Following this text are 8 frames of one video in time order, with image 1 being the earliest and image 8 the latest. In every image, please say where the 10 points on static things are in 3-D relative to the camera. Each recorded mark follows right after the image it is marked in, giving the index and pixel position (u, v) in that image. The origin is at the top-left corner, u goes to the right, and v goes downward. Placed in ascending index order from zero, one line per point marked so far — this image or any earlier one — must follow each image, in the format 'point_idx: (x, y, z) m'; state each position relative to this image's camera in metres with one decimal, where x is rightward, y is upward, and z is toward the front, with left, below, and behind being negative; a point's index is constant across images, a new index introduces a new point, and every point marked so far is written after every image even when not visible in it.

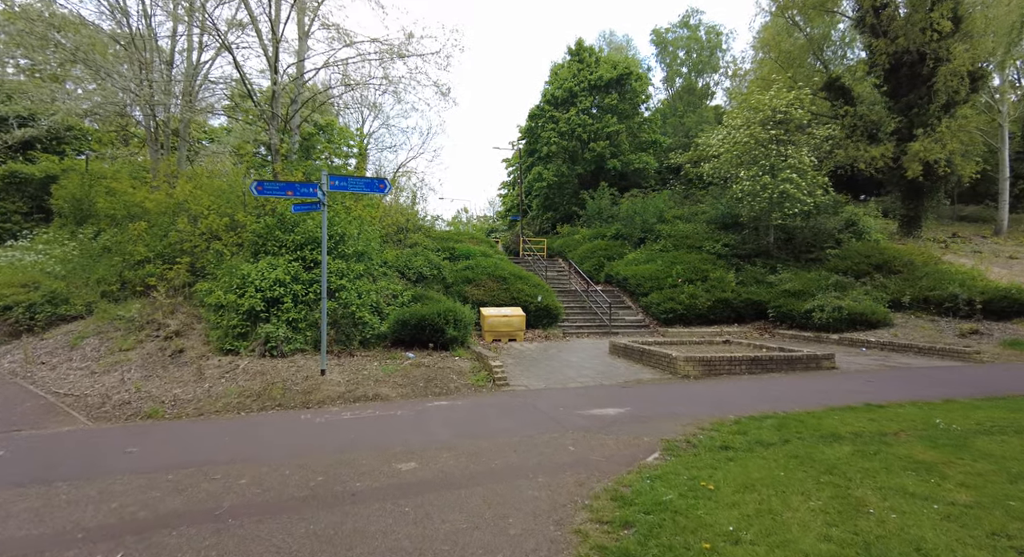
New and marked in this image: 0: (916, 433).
0: (+4.1, -1.6, +5.9) m
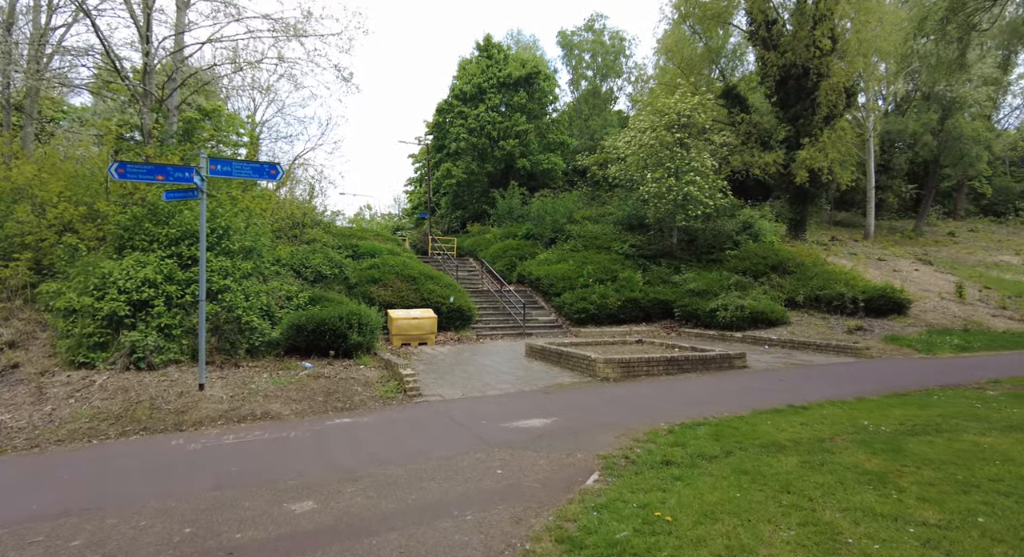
0: (+3.3, -1.5, +5.8) m
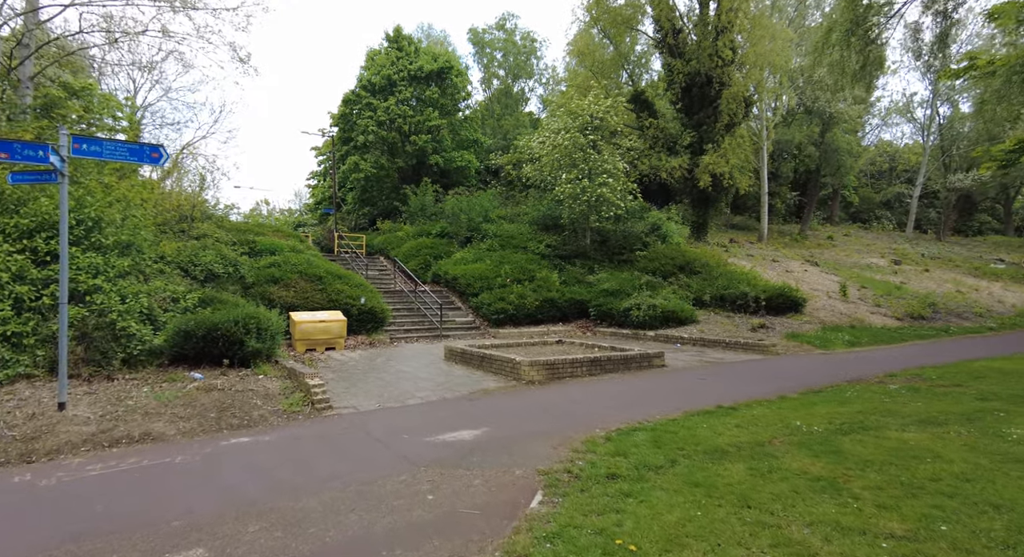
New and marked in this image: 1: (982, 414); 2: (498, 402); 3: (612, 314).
0: (+2.7, -1.5, +5.7) m
1: (+5.4, -1.5, +6.8) m
2: (-0.2, -1.8, +8.5) m
3: (+3.0, -1.1, +17.6) m
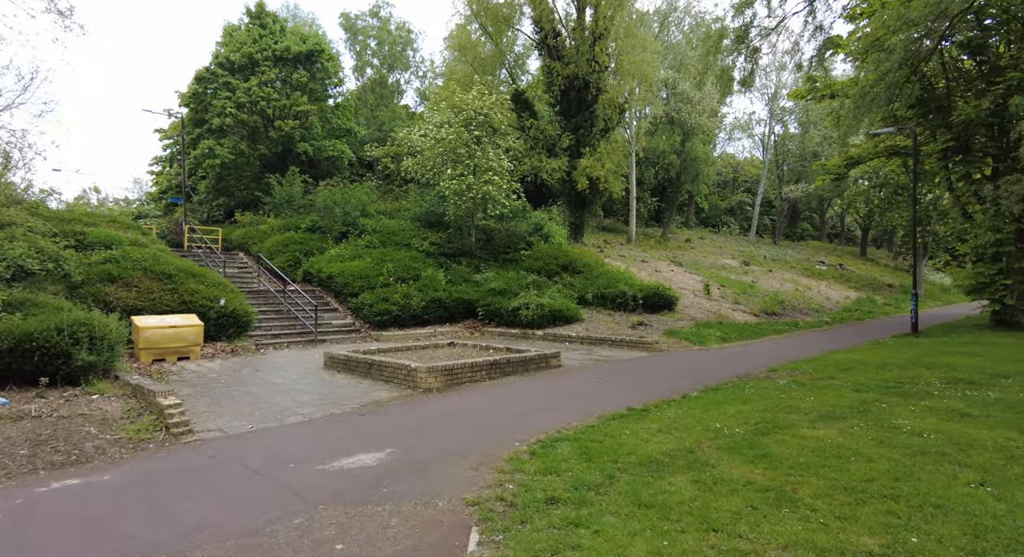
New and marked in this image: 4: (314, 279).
0: (+1.9, -1.5, +5.5) m
1: (+4.3, -1.5, +7.2) m
2: (-1.5, -1.8, +7.6) m
3: (-0.3, -1.1, +17.2) m
4: (-6.2, 0.0, +18.5) m
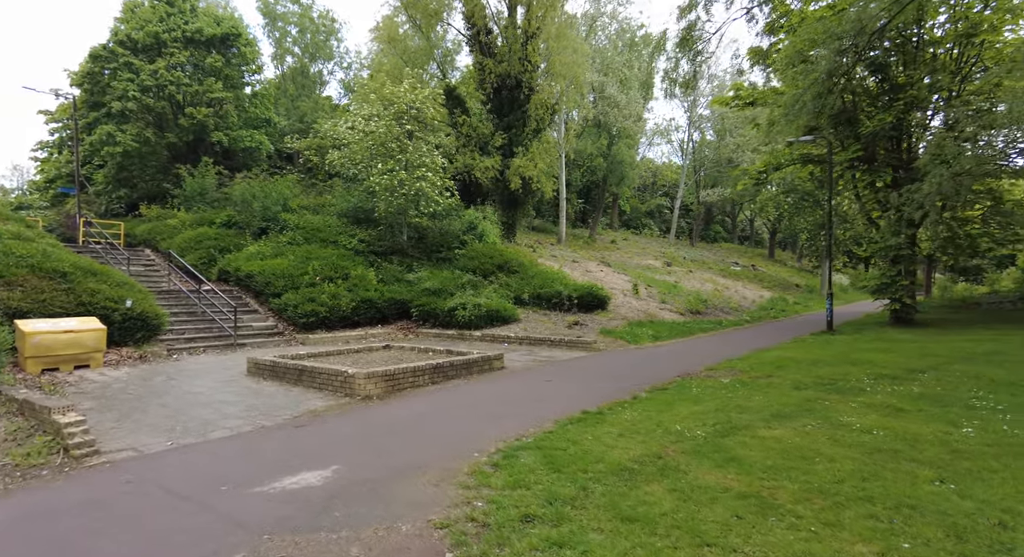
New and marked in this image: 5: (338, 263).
0: (+1.5, -1.5, +5.4) m
1: (+3.7, -1.5, +7.4) m
2: (-2.1, -1.8, +7.0) m
3: (-2.2, -1.0, +16.7) m
4: (-8.2, 0.0, +17.2) m
5: (-5.3, +0.5, +18.0) m
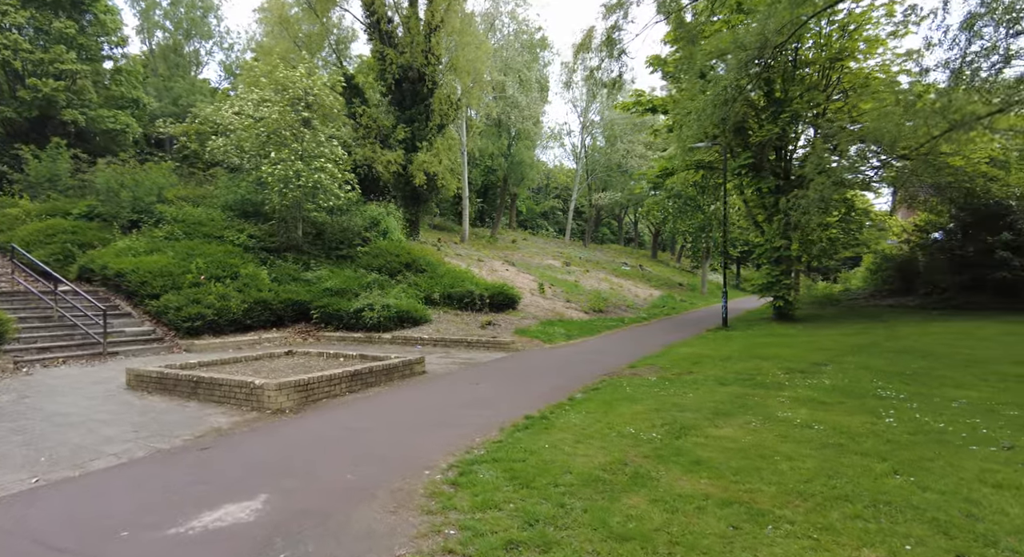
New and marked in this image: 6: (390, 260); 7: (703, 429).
0: (+1.1, -1.5, +5.2) m
1: (+2.9, -1.5, +7.6) m
2: (-2.7, -1.7, +6.2) m
3: (-4.6, -1.0, +15.6) m
4: (-10.6, 0.0, +15.0) m
5: (-7.9, +0.5, +16.3) m
6: (-4.1, +0.6, +19.5) m
7: (+1.9, -1.5, +6.0) m
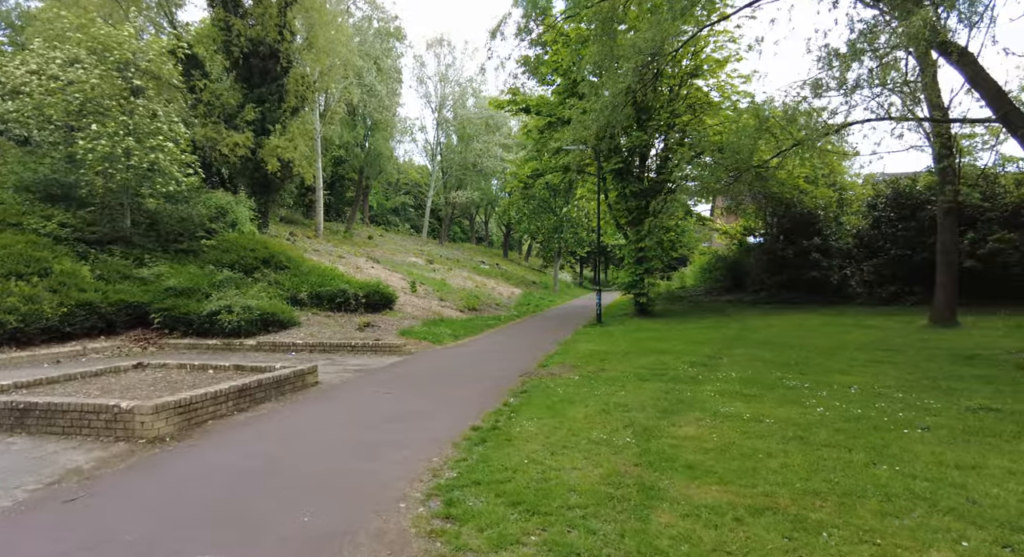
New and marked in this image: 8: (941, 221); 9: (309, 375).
0: (+1.0, -1.5, +4.9) m
1: (+2.1, -1.5, +7.7) m
2: (-3.0, -1.7, +4.8) m
3: (-7.4, -1.0, +13.4) m
4: (-13.0, +0.1, +11.3) m
5: (-10.7, +0.5, +13.2) m
6: (-7.9, +0.7, +17.3) m
7: (+1.5, -1.5, +5.9) m
8: (+11.9, +1.6, +16.4) m
9: (-3.1, -1.5, +9.1) m
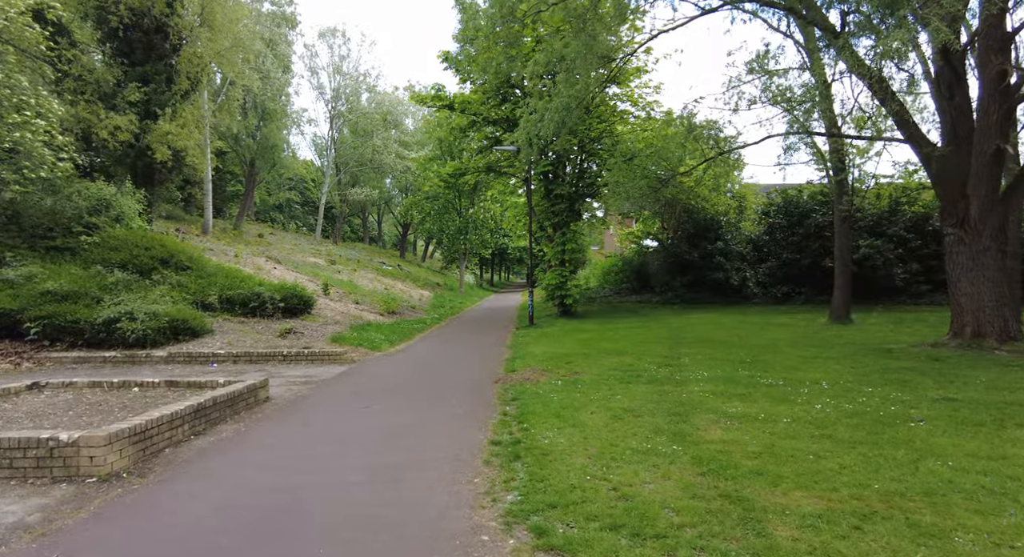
0: (+1.4, -1.5, +4.7) m
1: (+2.0, -1.5, +7.6) m
2: (-2.4, -1.7, +3.8) m
3: (-8.4, -1.0, +11.4) m
4: (-13.5, +0.1, +8.2) m
5: (-11.6, +0.5, +10.6) m
6: (-9.7, +0.7, +15.2) m
7: (+1.8, -1.5, +5.8) m
8: (+10.0, +1.5, +18.1) m
9: (-3.4, -1.5, +8.0) m
